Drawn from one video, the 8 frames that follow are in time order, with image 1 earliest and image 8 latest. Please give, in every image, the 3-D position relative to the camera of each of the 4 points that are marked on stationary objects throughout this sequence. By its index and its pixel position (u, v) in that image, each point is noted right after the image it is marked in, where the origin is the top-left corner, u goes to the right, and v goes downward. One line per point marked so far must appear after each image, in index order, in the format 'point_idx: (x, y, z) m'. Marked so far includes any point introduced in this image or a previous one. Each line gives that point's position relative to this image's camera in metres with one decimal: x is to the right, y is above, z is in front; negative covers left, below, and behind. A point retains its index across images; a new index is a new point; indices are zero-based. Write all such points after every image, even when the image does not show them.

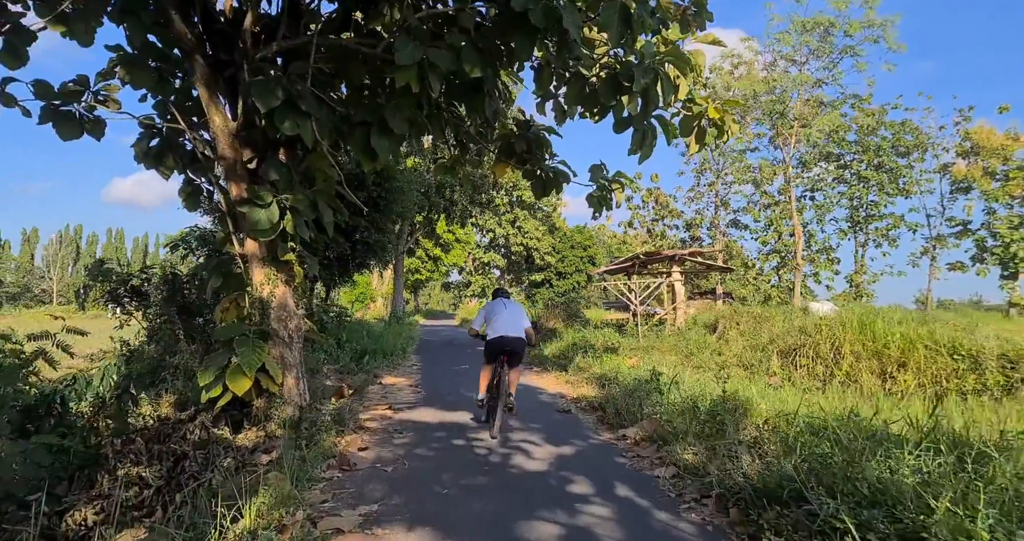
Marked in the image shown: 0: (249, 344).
0: (-2.5, -0.7, +5.7) m
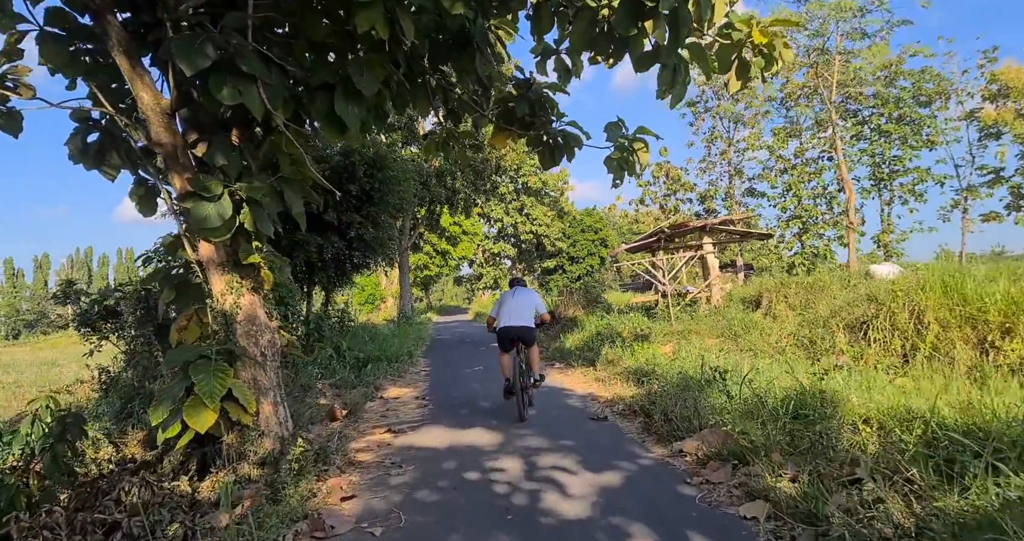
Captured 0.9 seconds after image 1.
0: (-2.4, -0.8, +4.7) m
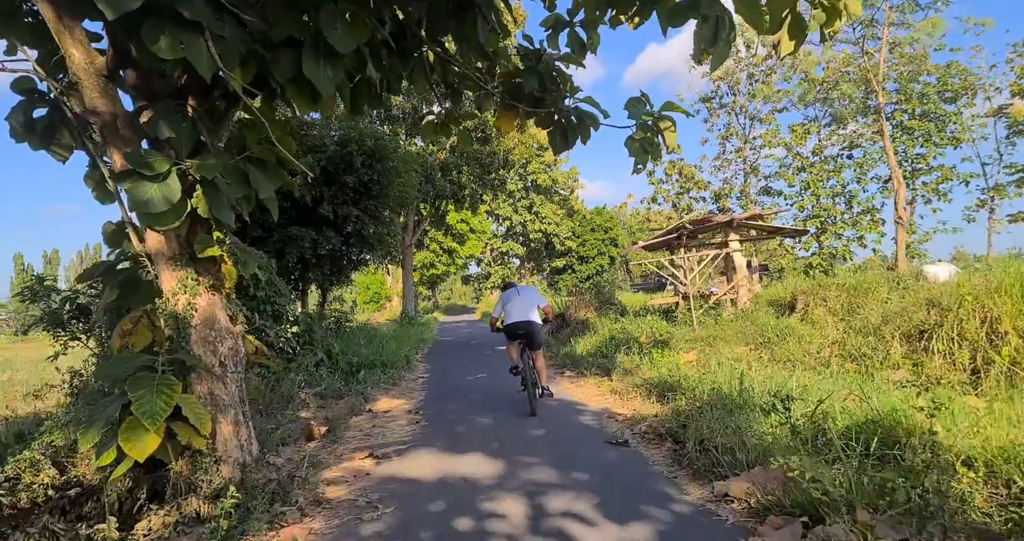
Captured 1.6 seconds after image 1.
0: (-2.3, -0.7, +3.9) m
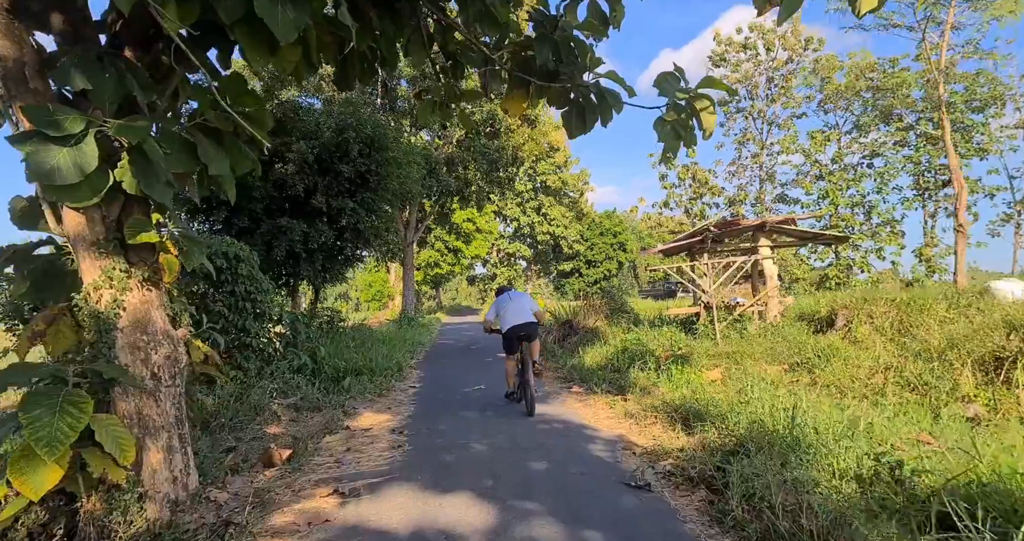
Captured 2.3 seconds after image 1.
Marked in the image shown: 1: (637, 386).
0: (-2.3, -0.7, +3.1) m
1: (+1.4, -1.3, +6.8) m
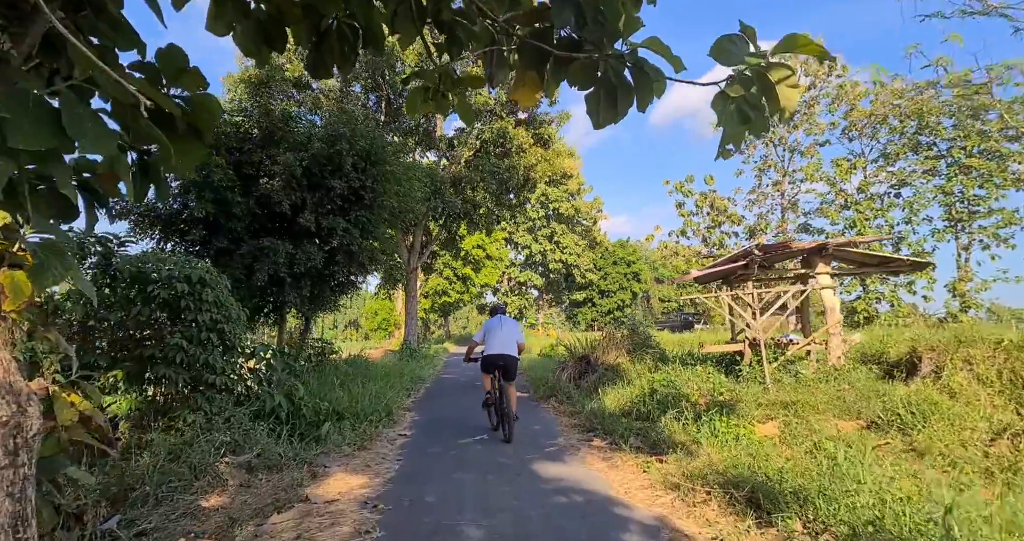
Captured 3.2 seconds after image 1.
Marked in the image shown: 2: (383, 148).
0: (-2.3, -0.7, +1.9) m
1: (+1.5, -1.6, +5.5) m
2: (-2.2, +2.1, +10.2) m
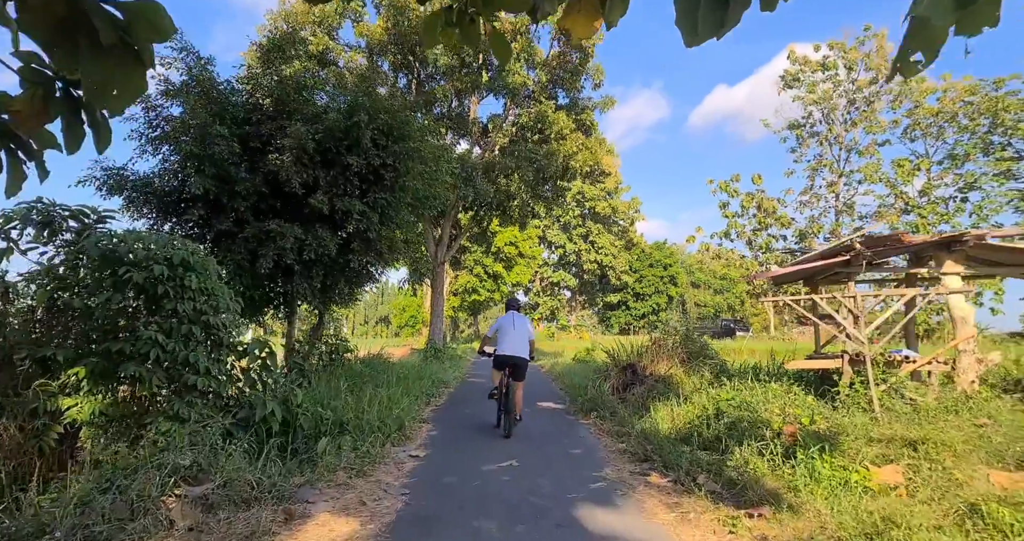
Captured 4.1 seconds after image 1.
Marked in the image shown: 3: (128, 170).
0: (-2.2, -0.6, +0.7) m
1: (+1.8, -1.5, +4.2) m
2: (-1.6, +2.2, +9.1) m
3: (-5.2, +1.4, +8.1) m
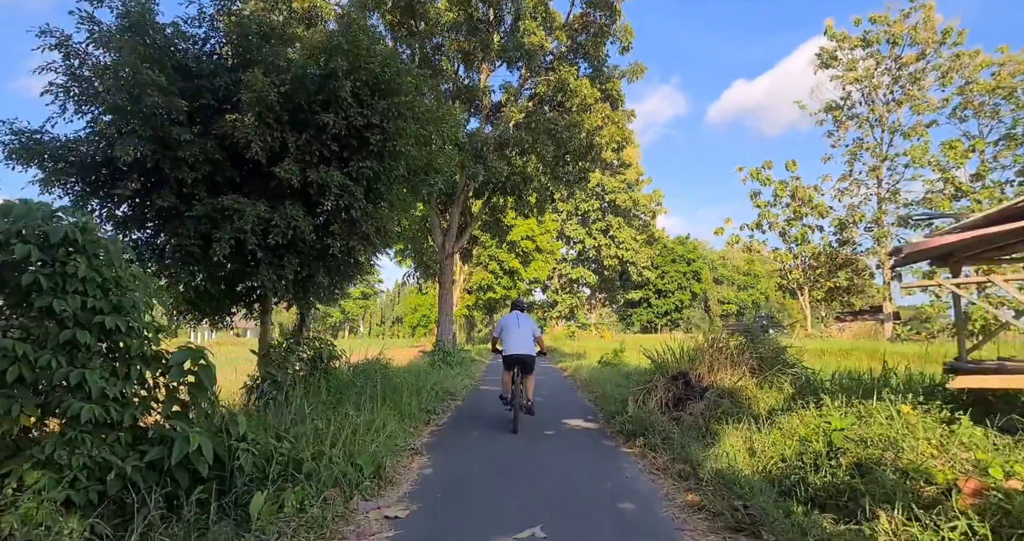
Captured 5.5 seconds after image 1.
0: (-2.2, -0.4, -1.0) m
1: (+1.9, -1.3, +2.3) m
2: (-1.4, +2.4, +7.3) m
3: (-5.0, +1.5, +6.4) m
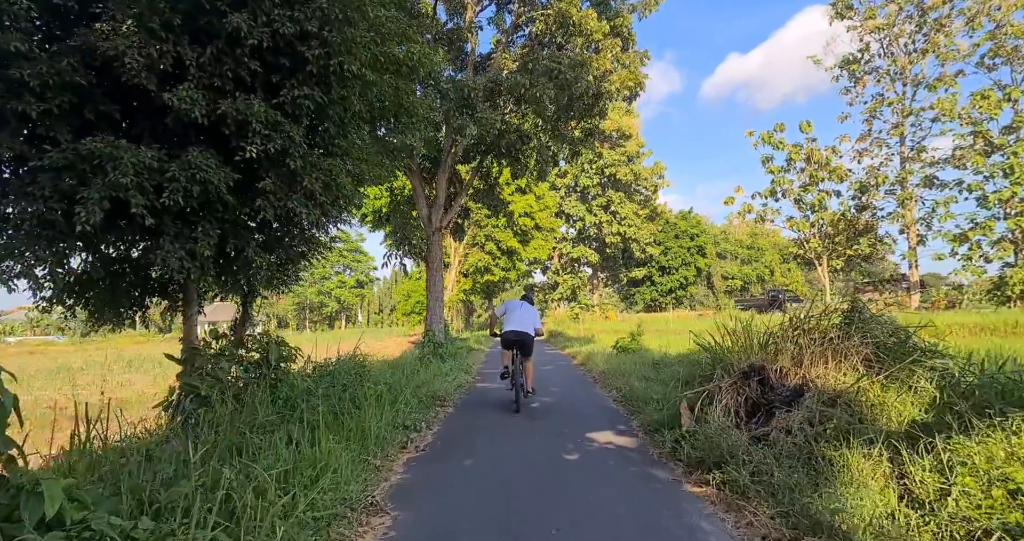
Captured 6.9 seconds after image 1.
0: (-2.2, -0.4, -3.1) m
1: (+1.9, -1.1, +0.3) m
2: (-1.5, +2.7, +5.2) m
3: (-5.0, +1.6, +4.4) m
